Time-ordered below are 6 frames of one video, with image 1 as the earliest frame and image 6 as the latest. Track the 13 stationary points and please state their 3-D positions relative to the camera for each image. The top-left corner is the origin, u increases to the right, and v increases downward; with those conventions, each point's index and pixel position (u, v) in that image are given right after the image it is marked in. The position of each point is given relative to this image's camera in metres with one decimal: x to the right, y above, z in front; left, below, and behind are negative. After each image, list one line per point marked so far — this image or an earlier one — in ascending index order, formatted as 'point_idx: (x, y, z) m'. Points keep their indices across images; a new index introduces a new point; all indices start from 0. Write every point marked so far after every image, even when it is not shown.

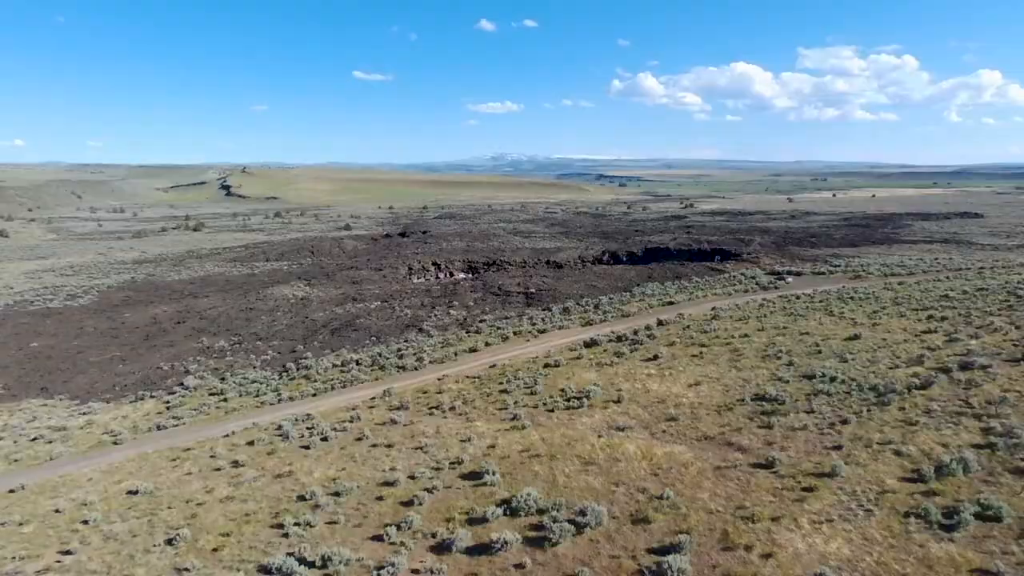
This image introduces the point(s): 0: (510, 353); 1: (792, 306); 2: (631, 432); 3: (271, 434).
0: (-0.1, -2.0, +18.4) m
1: (+9.1, -0.6, +19.9) m
2: (+2.0, -2.5, +10.5) m
3: (-5.0, -3.0, +12.6) m
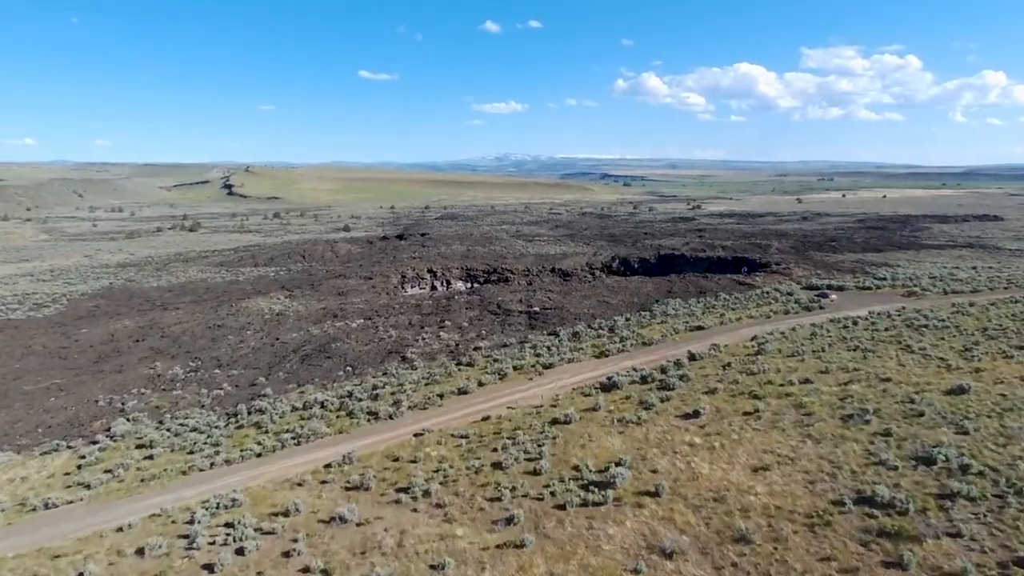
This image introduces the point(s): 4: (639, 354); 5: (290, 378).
0: (-0.1, -2.7, +14.9) m
1: (+9.1, -1.3, +16.4) m
2: (+2.0, -3.2, +7.0) m
3: (-5.0, -3.7, +9.1) m
4: (+3.6, -1.9, +17.4) m
5: (-6.9, -2.8, +19.1) m
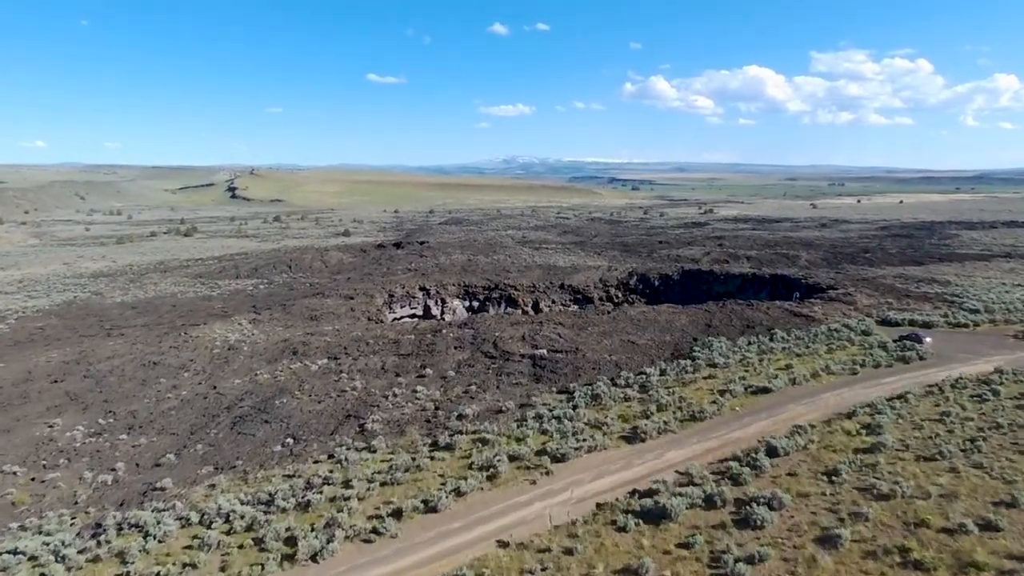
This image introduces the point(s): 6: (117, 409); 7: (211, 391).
0: (-0.2, -3.8, +9.7) m
1: (+9.0, -2.4, +11.1) m
2: (+1.8, -4.2, +1.9) m
3: (-5.2, -4.7, +4.1) m
4: (+3.5, -3.0, +12.3) m
5: (-7.0, -3.9, +14.1) m
6: (-11.9, -3.6, +18.6) m
7: (-9.2, -3.1, +18.8) m
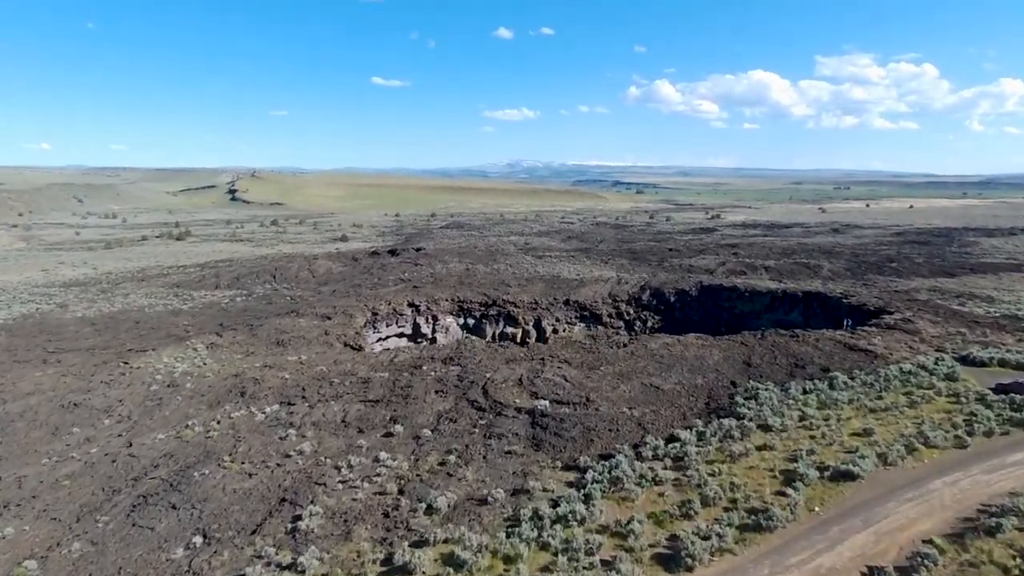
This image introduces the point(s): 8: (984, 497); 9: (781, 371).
0: (-0.4, -4.5, +5.8) m
1: (+8.8, -3.2, +7.2) m
2: (+1.5, -4.9, -2.0) m
3: (-5.5, -5.4, +0.2) m
4: (+3.3, -3.8, +8.4) m
5: (-7.2, -4.6, +10.2) m
6: (-12.1, -4.4, +14.8) m
7: (-9.4, -3.9, +14.9) m
8: (+7.4, -3.2, +9.6) m
9: (+7.3, -2.2, +16.7) m
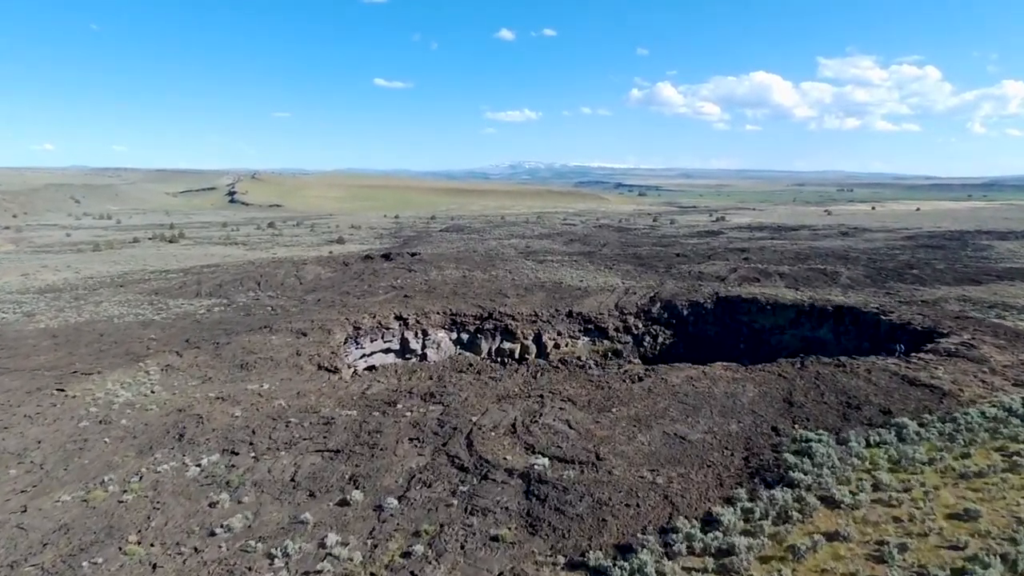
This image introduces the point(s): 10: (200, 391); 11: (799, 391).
0: (-0.7, -5.0, +2.8) m
1: (+8.6, -3.7, +4.2) m
2: (+1.2, -5.4, -5.1) m
3: (-5.7, -5.9, -2.8) m
4: (+3.1, -4.3, +5.3) m
5: (-7.4, -5.1, +7.2) m
6: (-12.3, -4.9, +11.8) m
7: (-9.6, -4.4, +11.9) m
8: (+7.2, -3.7, +6.5) m
9: (+7.1, -2.8, +13.7) m
10: (-9.8, -3.2, +19.5) m
11: (+6.9, -2.5, +14.8) m
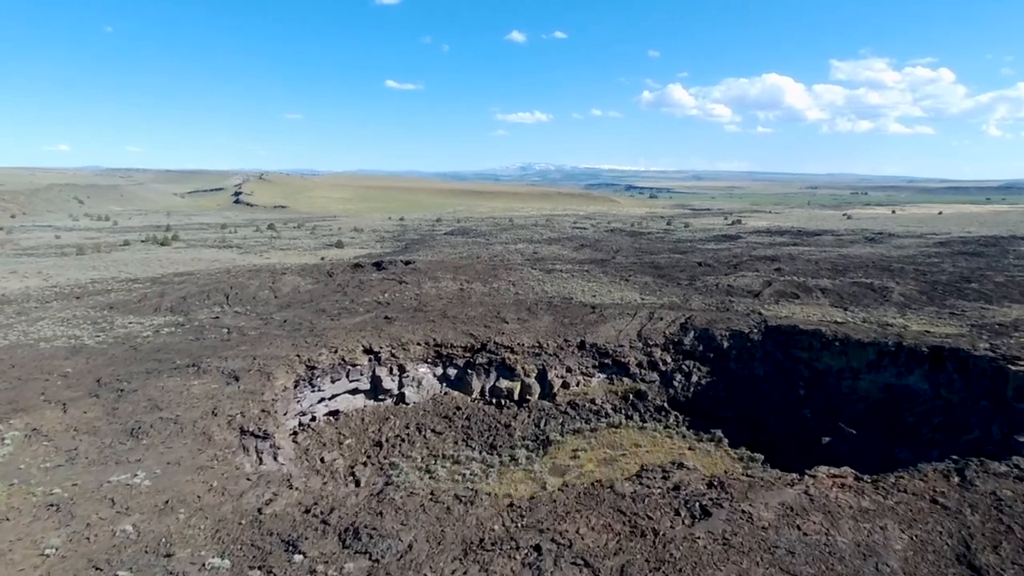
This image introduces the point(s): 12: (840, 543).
0: (-1.2, -6.0, -3.3) m
1: (+8.1, -4.7, -2.1) m
2: (+0.6, -6.4, -11.2) m
3: (-6.3, -6.8, -8.8) m
4: (+2.6, -5.3, -0.8) m
5: (-7.9, -6.1, +1.3) m
6: (-12.7, -5.8, +5.9) m
7: (-9.9, -5.3, +6.0) m
8: (+6.7, -4.8, +0.3) m
9: (+6.8, -3.8, +7.5) m
10: (-10.1, -4.1, +13.5) m
11: (+6.5, -3.5, +8.6) m
12: (+4.5, -3.5, +8.6) m
